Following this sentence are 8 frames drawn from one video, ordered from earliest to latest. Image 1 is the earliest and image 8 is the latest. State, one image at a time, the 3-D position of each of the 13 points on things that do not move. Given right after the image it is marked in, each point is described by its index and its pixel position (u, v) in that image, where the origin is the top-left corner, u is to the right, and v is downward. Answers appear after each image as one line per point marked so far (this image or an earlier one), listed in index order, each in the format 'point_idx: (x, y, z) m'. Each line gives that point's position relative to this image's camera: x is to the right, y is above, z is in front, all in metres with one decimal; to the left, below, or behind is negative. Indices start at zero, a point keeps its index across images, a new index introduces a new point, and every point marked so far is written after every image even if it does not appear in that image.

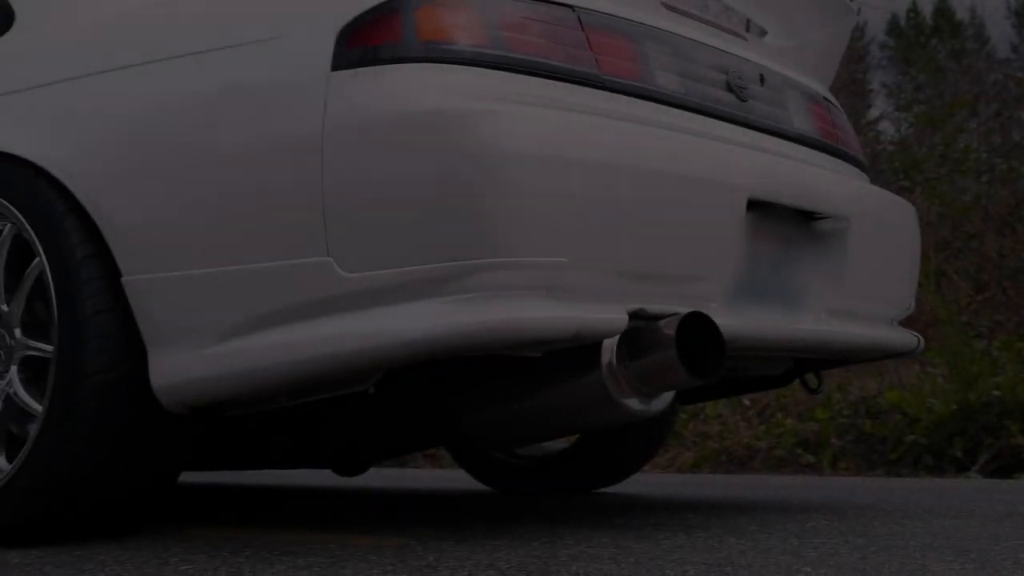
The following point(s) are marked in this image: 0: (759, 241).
0: (+0.4, +0.1, +2.7) m
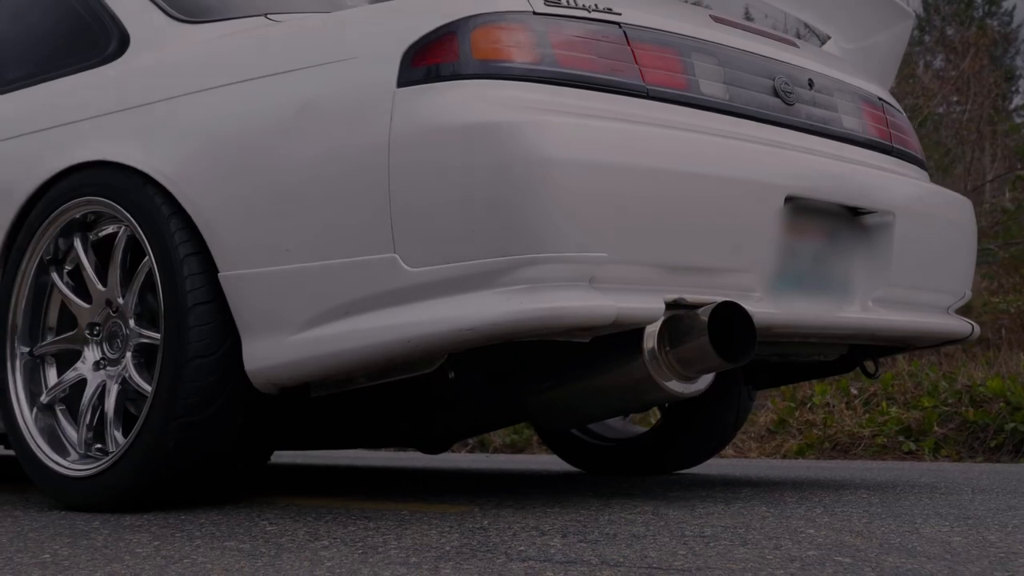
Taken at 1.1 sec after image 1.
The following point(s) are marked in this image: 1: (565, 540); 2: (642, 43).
0: (+0.6, +0.1, +2.9) m
1: (+0.1, -0.4, +2.2) m
2: (+0.2, +0.4, +2.8) m
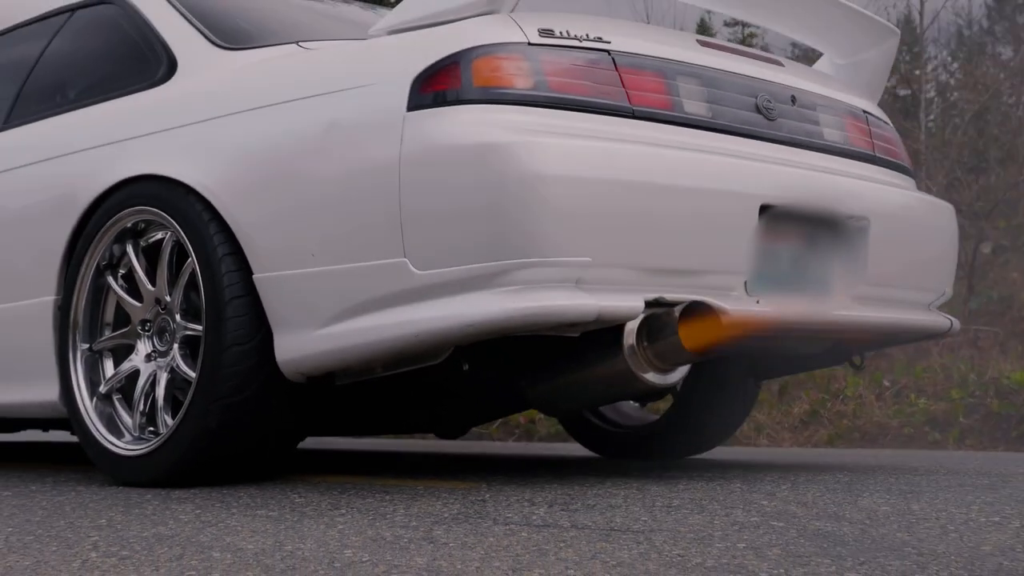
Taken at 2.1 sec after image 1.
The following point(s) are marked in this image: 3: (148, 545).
0: (+0.6, +0.1, +3.2) m
1: (+0.1, -0.4, +2.5) m
2: (+0.2, +0.4, +3.1) m
3: (-0.5, -0.4, +2.3) m
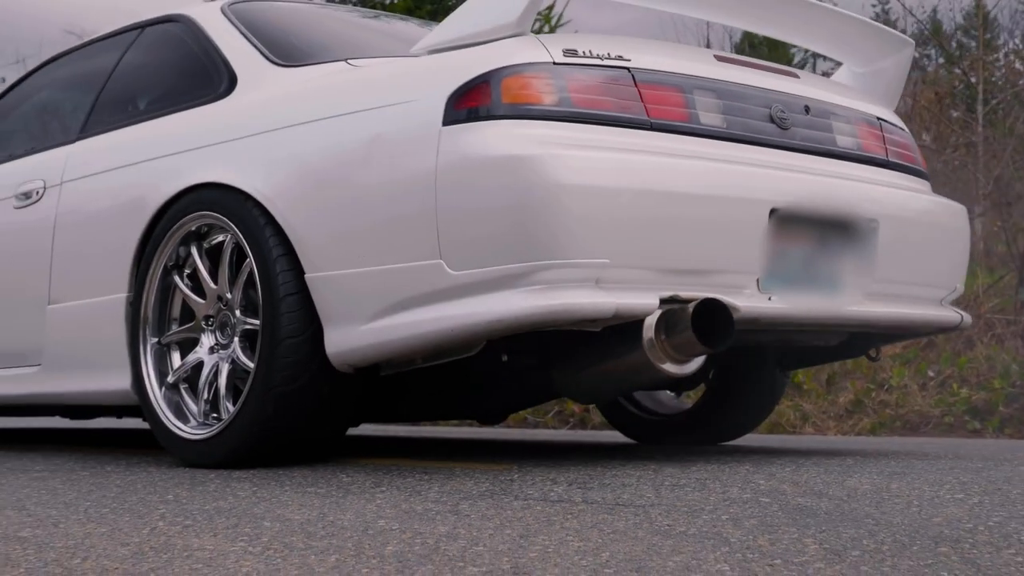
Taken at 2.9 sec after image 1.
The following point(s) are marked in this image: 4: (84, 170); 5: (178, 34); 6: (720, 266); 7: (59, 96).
0: (+0.6, +0.1, +3.5) m
1: (+0.1, -0.4, +2.8) m
2: (+0.3, +0.4, +3.4) m
3: (-0.5, -0.4, +2.6) m
4: (-1.2, +0.3, +4.2) m
5: (-1.0, +0.7, +4.4) m
6: (+0.5, 0.0, +3.3) m
7: (-1.5, +0.6, +4.9) m
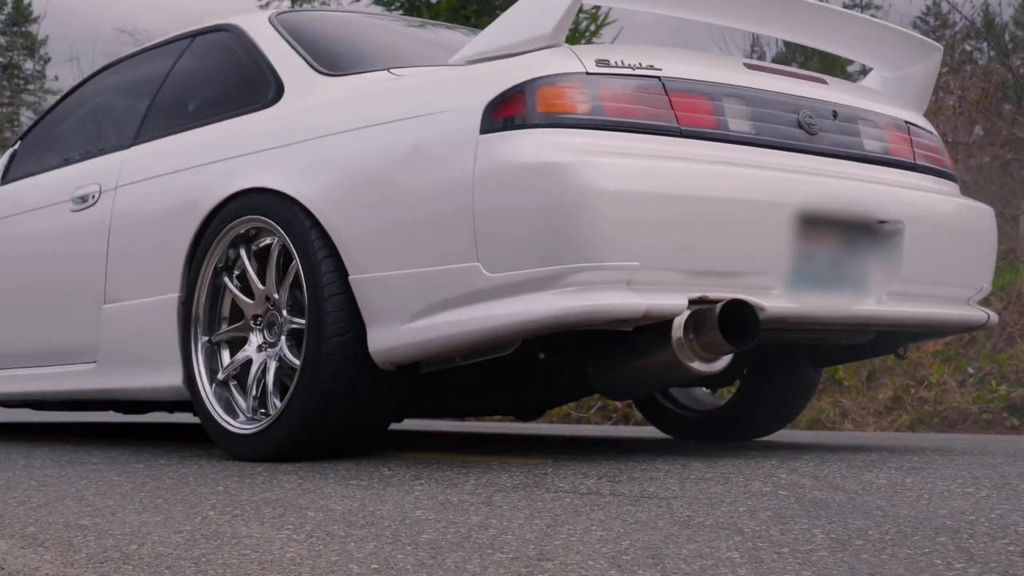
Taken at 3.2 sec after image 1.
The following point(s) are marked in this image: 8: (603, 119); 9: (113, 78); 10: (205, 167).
0: (+0.7, +0.1, +3.6) m
1: (+0.2, -0.4, +3.0) m
2: (+0.4, +0.4, +3.5) m
3: (-0.5, -0.4, +2.7) m
4: (-1.1, +0.3, +4.4) m
5: (-0.8, +0.7, +4.6) m
6: (+0.5, 0.0, +3.4) m
7: (-1.3, +0.6, +5.1) m
8: (+0.2, +0.4, +3.3) m
9: (-1.4, +0.7, +5.2) m
10: (-0.8, +0.3, +4.1) m
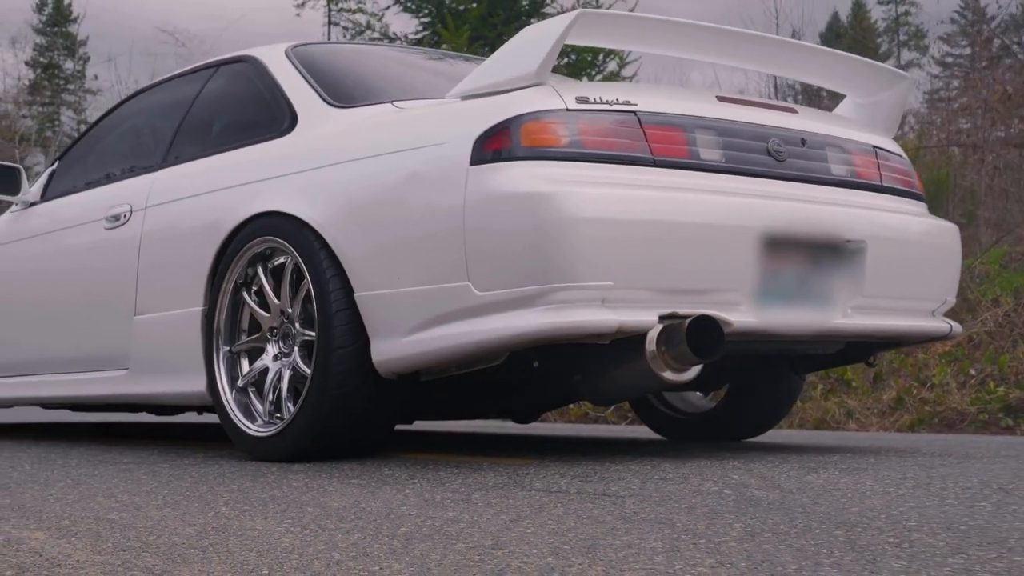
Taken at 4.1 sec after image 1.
0: (+0.7, +0.1, +3.9) m
1: (+0.1, -0.4, +3.3) m
2: (+0.4, +0.4, +3.8) m
3: (-0.5, -0.4, +3.1) m
4: (-1.1, +0.3, +4.8) m
5: (-0.8, +0.7, +4.9) m
6: (+0.5, 0.0, +3.8) m
7: (-1.3, +0.6, +5.5) m
8: (+0.2, +0.3, +3.7) m
9: (-1.4, +0.7, +5.6) m
10: (-0.8, +0.3, +4.4) m
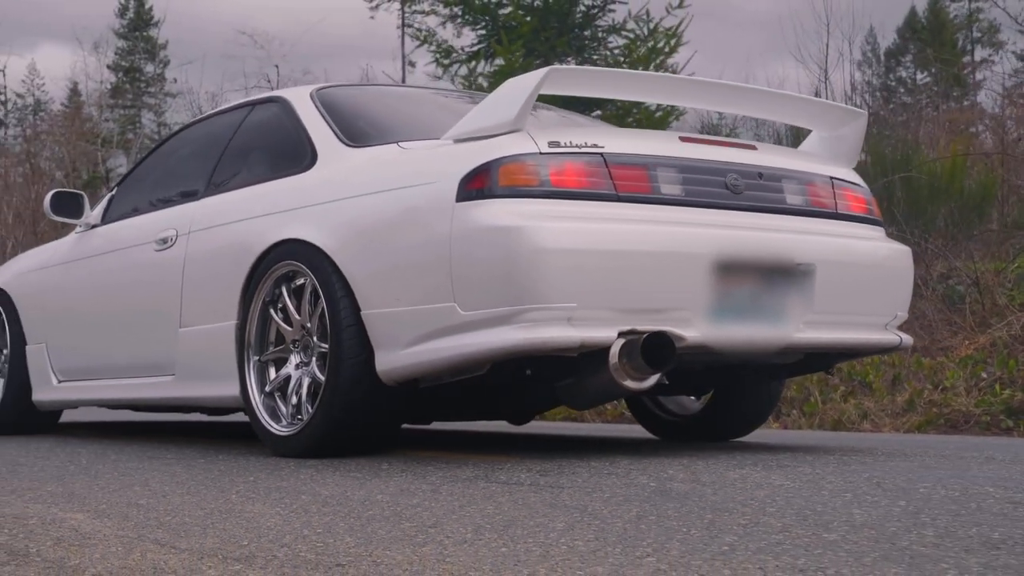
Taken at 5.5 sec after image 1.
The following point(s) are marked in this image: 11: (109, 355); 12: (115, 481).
0: (+0.6, 0.0, +4.5) m
1: (0.0, -0.5, +3.9) m
2: (+0.3, +0.3, +4.4) m
3: (-0.6, -0.5, +3.7) m
4: (-1.1, +0.2, +5.4) m
5: (-0.8, +0.6, +5.5) m
6: (+0.5, 0.0, +4.3) m
7: (-1.3, +0.5, +6.1) m
8: (+0.1, +0.3, +4.2) m
9: (-1.3, +0.6, +6.3) m
10: (-0.9, +0.2, +5.1) m
11: (-1.6, -0.3, +6.0) m
12: (-1.1, -0.5, +4.1) m
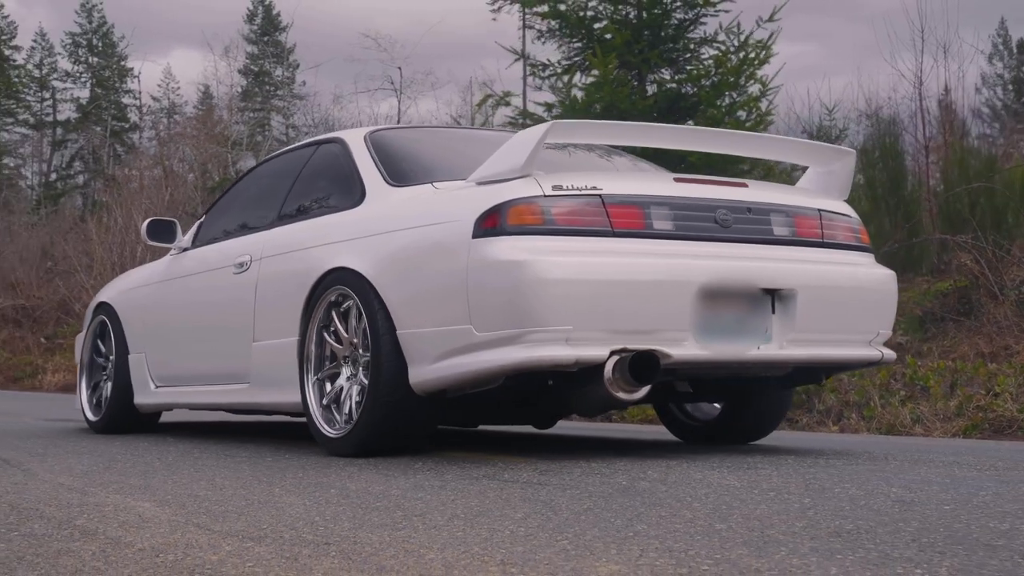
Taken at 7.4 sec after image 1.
0: (+0.7, -0.1, +5.0) m
1: (+0.1, -0.5, +4.5) m
2: (+0.4, +0.3, +5.0) m
3: (-0.6, -0.6, +4.4) m
4: (-0.9, +0.2, +6.1) m
5: (-0.7, +0.6, +6.2) m
6: (+0.5, -0.1, +4.9) m
7: (-1.1, +0.5, +6.9) m
8: (+0.2, +0.2, +4.9) m
9: (-1.1, +0.6, +7.0) m
10: (-0.7, +0.2, +5.8) m
11: (-1.4, -0.3, +6.7) m
12: (-1.0, -0.6, +4.9) m
